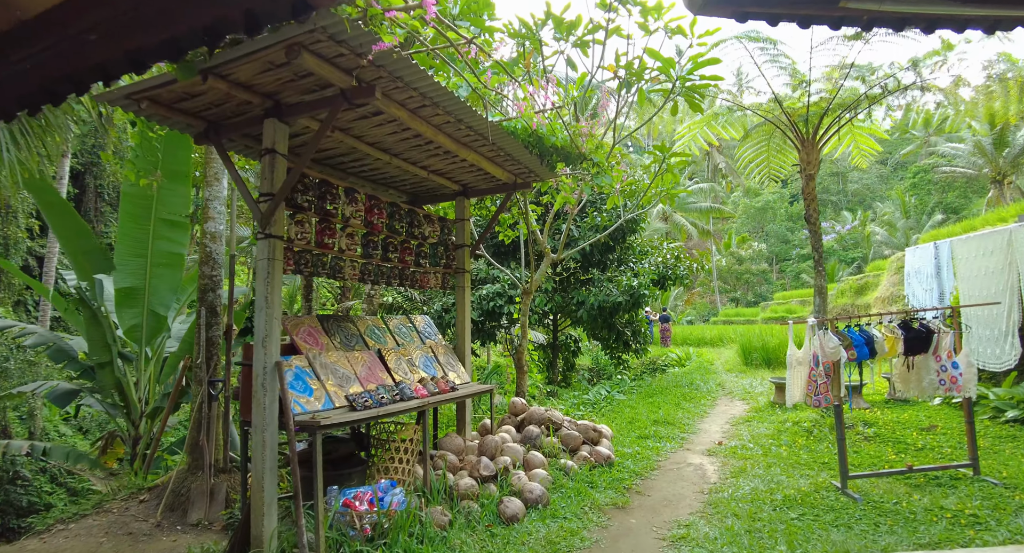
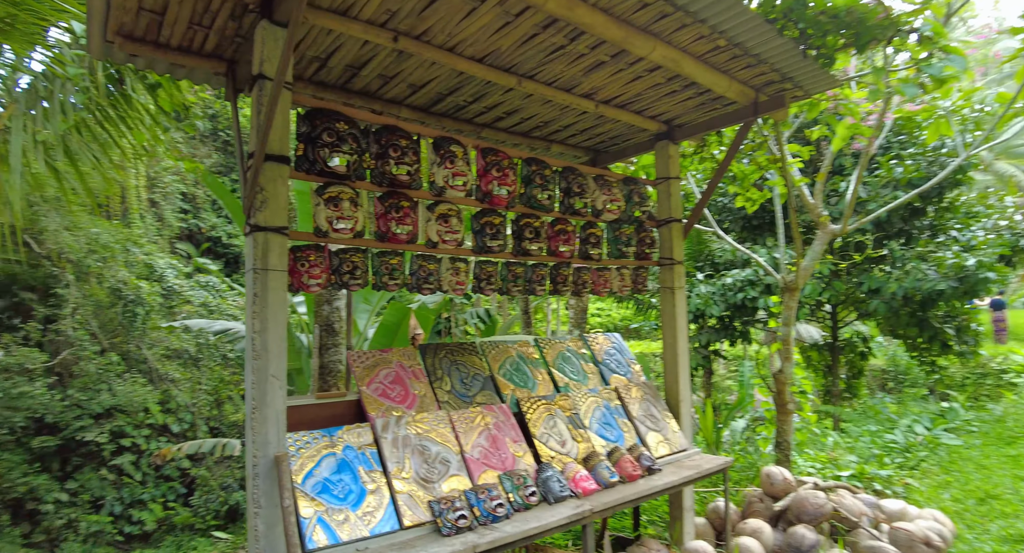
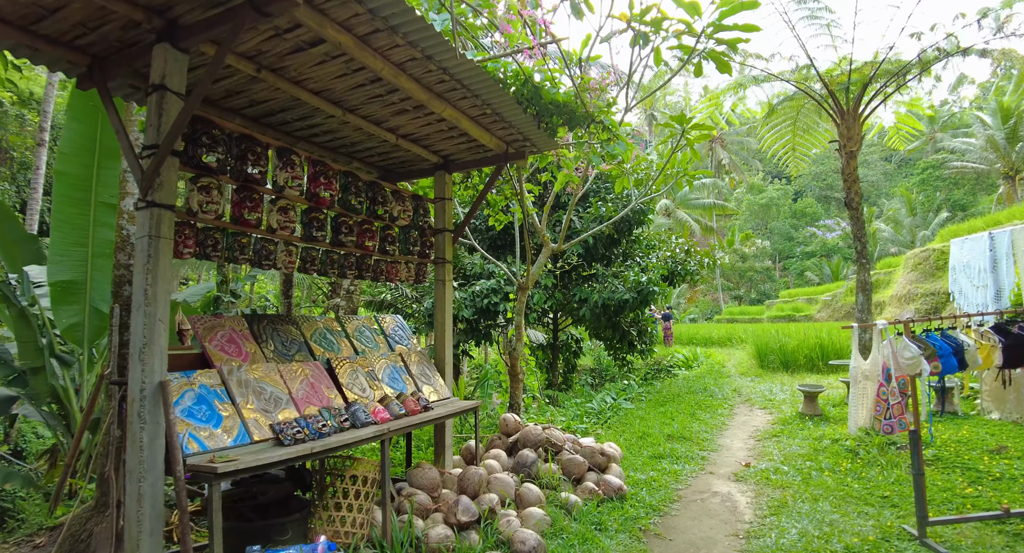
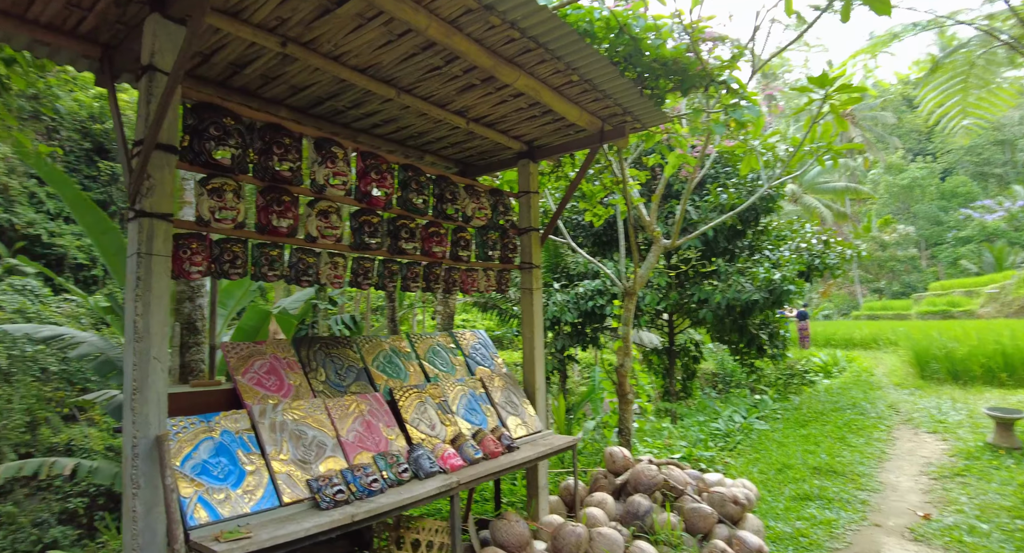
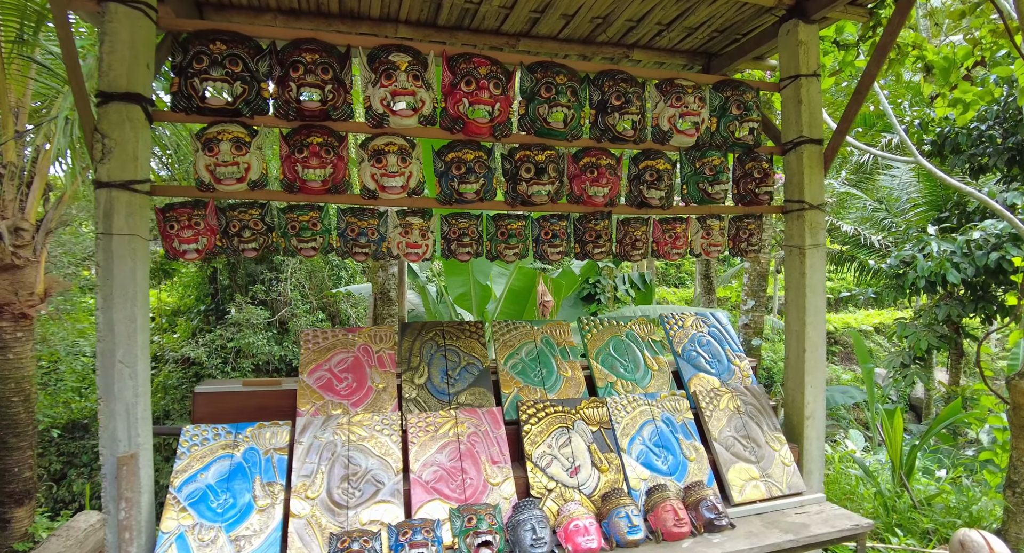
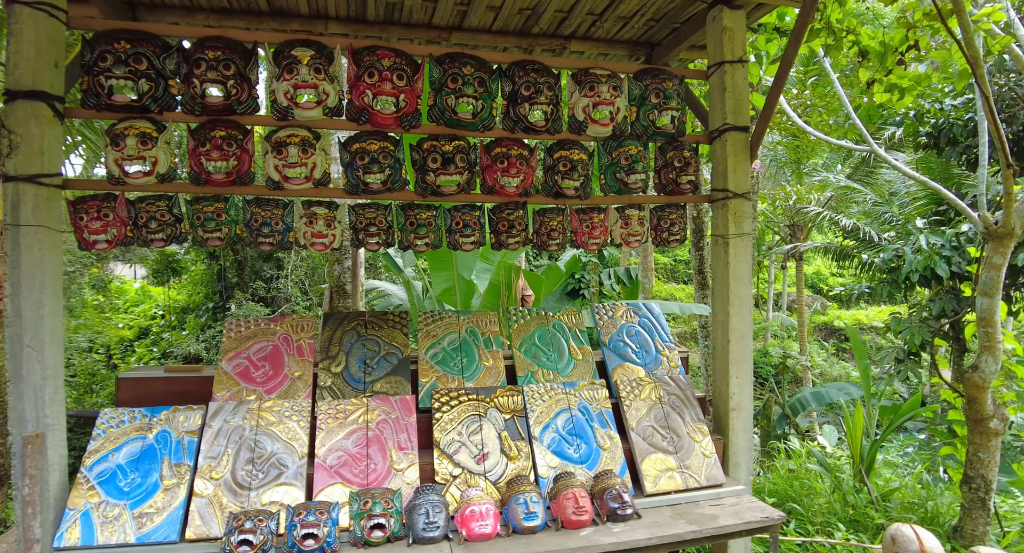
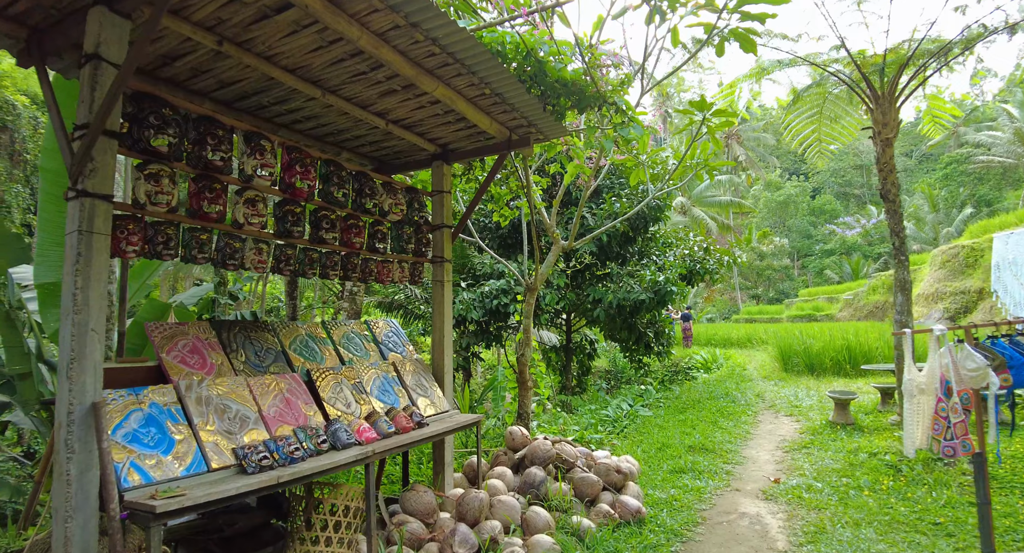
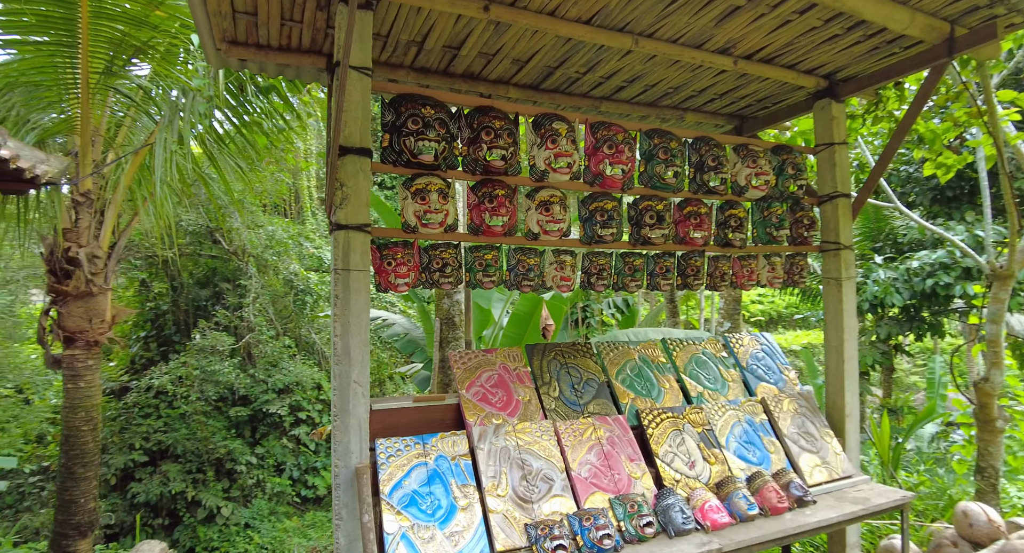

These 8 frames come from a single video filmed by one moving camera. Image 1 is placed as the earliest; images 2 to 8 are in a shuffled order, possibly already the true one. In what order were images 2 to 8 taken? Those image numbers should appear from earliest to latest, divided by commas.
3, 7, 4, 2, 8, 5, 6
